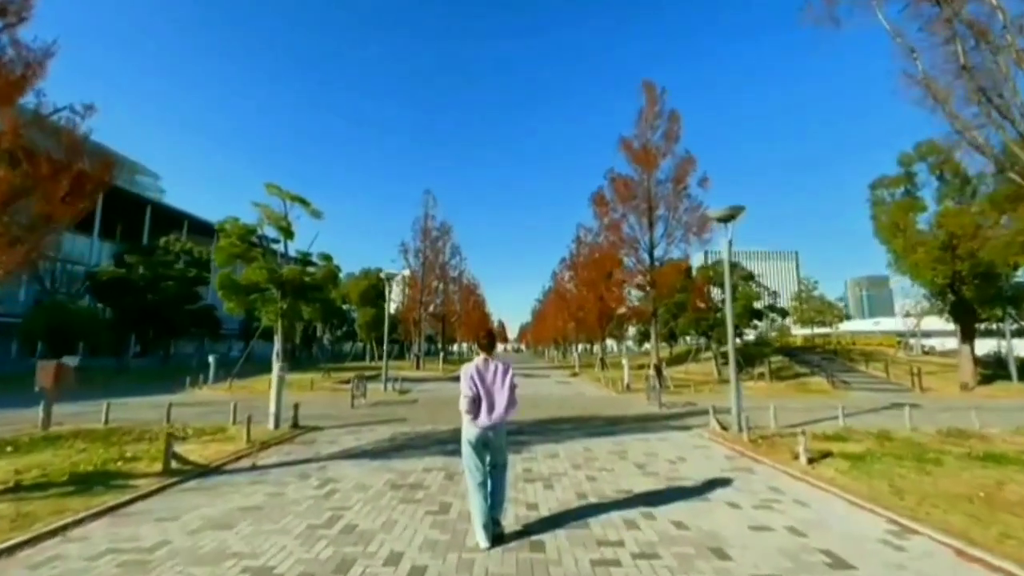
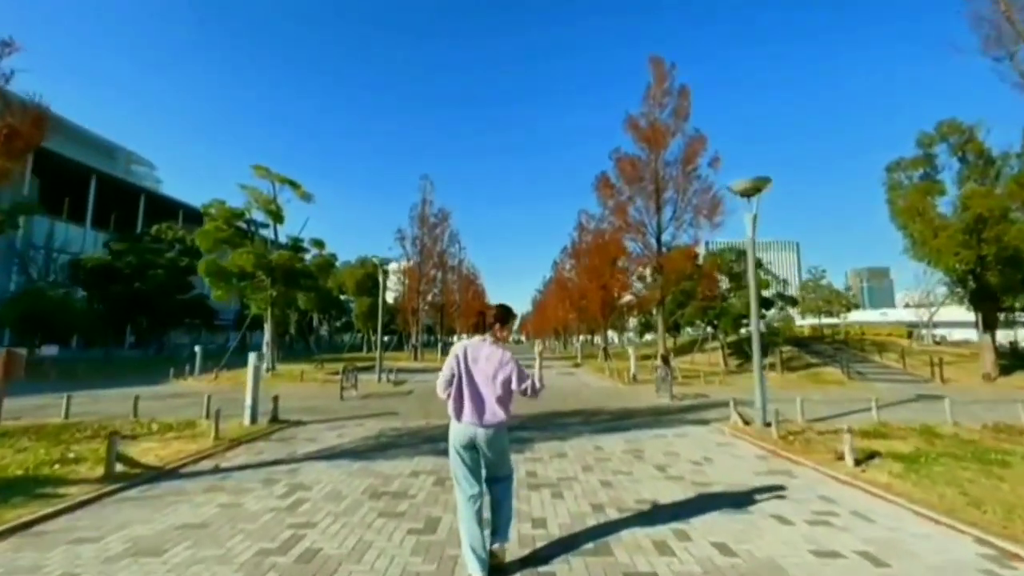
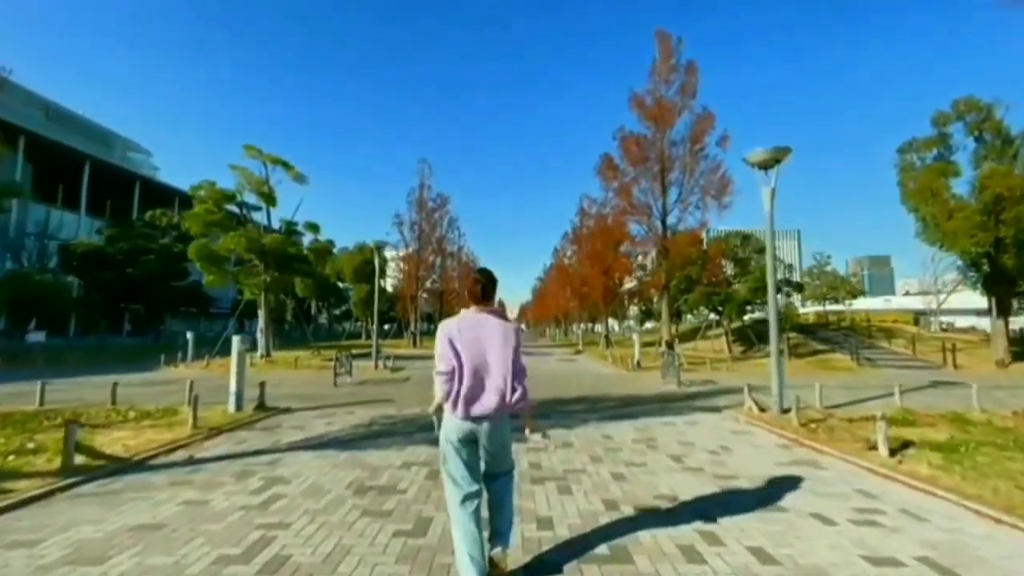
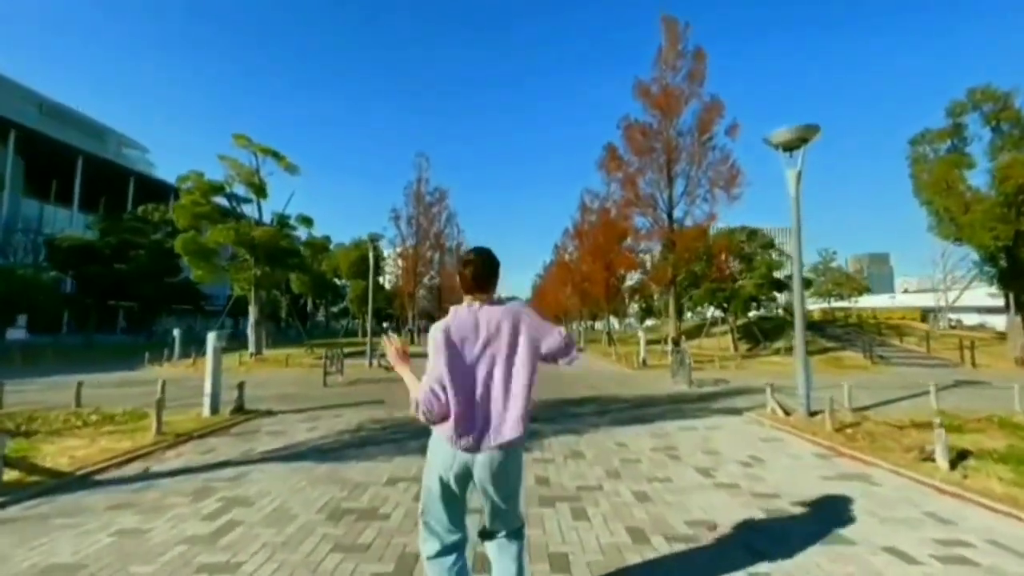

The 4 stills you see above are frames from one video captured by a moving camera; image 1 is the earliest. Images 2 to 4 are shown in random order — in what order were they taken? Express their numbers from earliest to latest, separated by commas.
2, 3, 4
